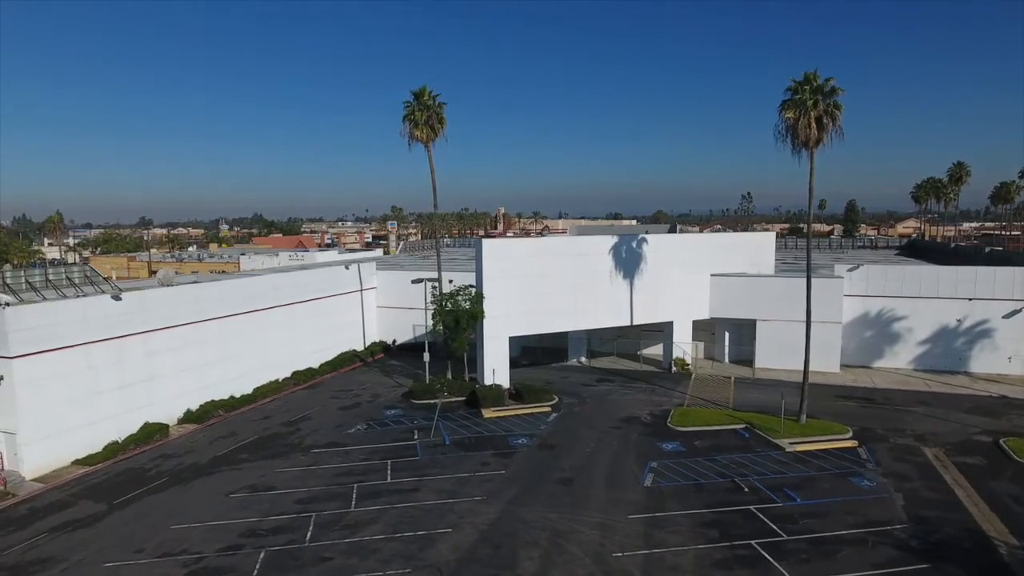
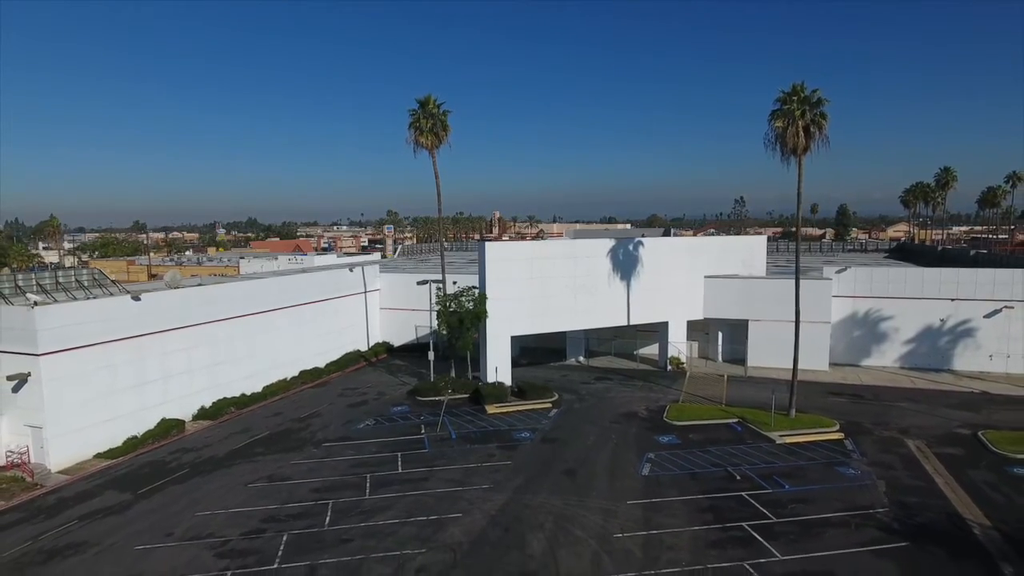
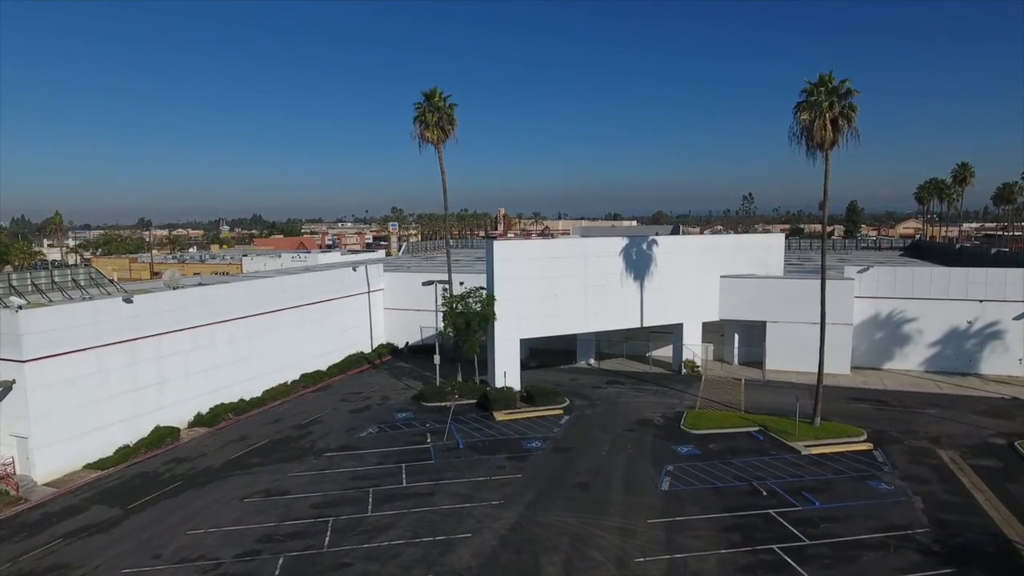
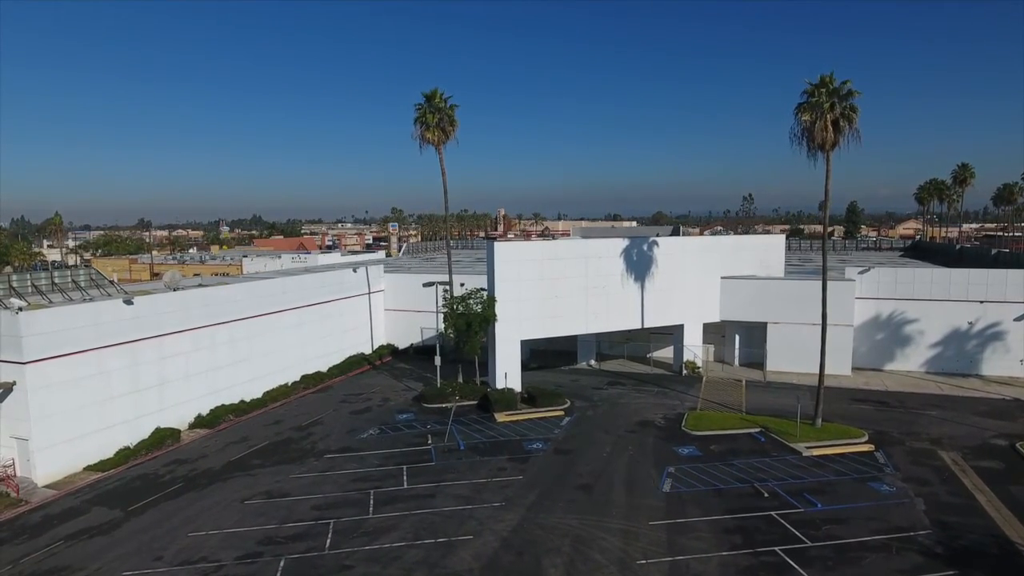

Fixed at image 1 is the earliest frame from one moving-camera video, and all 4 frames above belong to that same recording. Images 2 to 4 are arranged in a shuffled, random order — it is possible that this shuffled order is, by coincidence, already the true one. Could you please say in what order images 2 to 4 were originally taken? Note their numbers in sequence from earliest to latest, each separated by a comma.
3, 4, 2
